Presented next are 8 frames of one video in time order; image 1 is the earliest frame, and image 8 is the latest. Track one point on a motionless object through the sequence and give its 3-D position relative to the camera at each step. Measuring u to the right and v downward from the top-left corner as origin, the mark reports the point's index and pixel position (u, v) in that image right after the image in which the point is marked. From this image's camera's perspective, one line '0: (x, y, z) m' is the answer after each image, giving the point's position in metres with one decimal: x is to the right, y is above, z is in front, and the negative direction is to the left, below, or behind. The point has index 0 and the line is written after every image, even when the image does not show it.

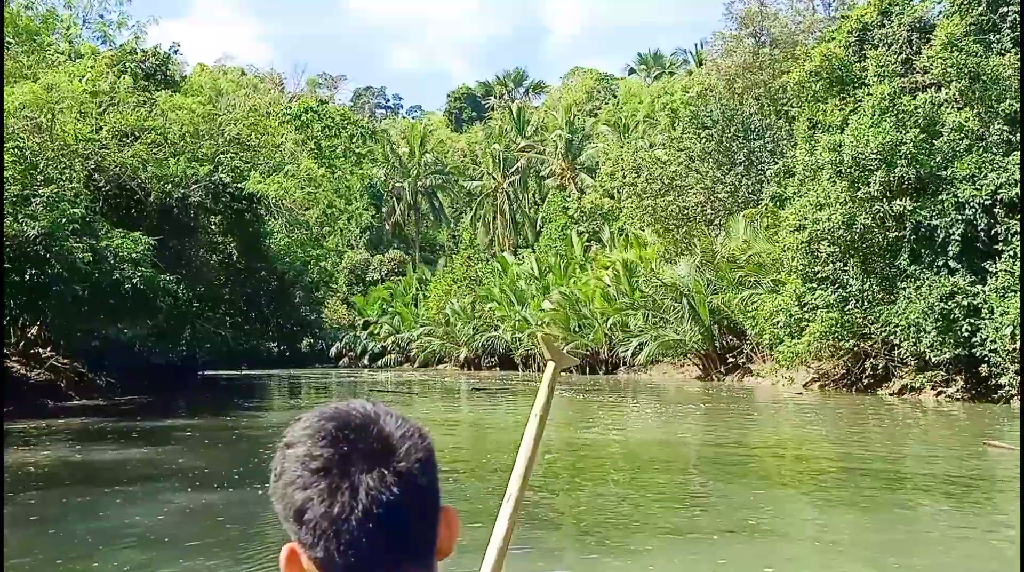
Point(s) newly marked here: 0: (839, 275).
0: (+6.3, +0.2, +16.7) m
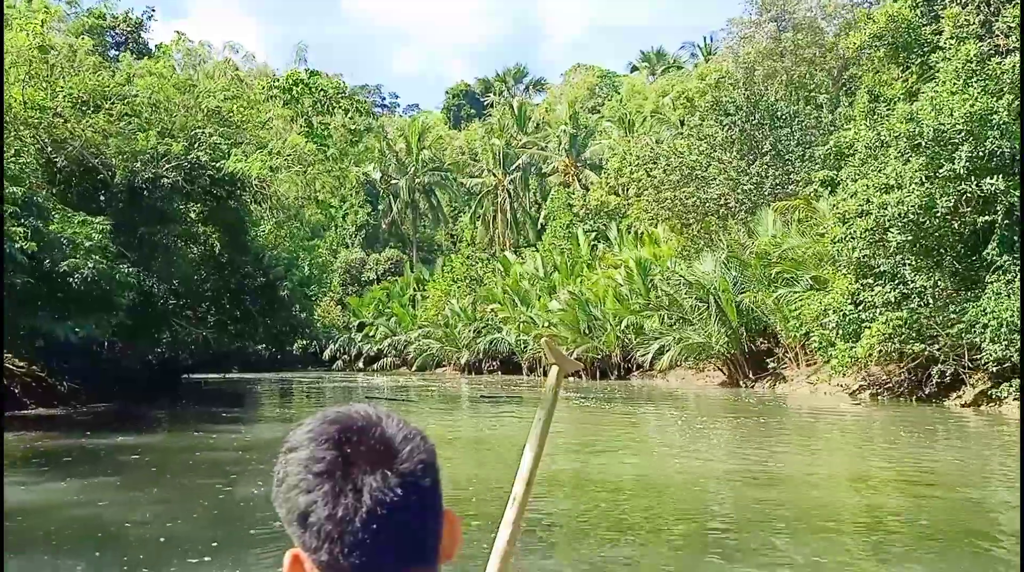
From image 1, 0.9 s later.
0: (+6.6, +0.3, +14.6) m
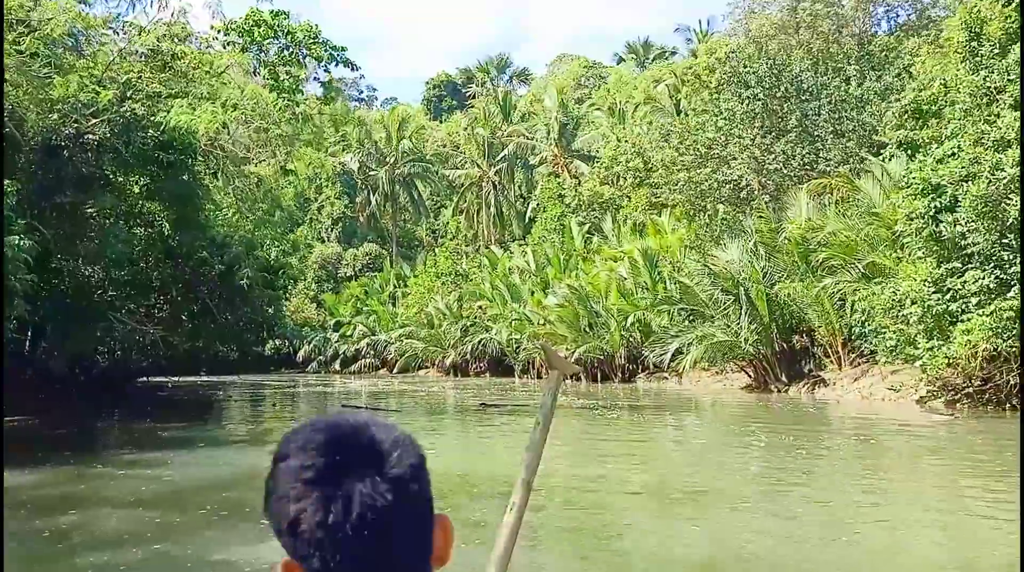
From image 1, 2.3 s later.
0: (+6.8, +0.5, +11.7) m
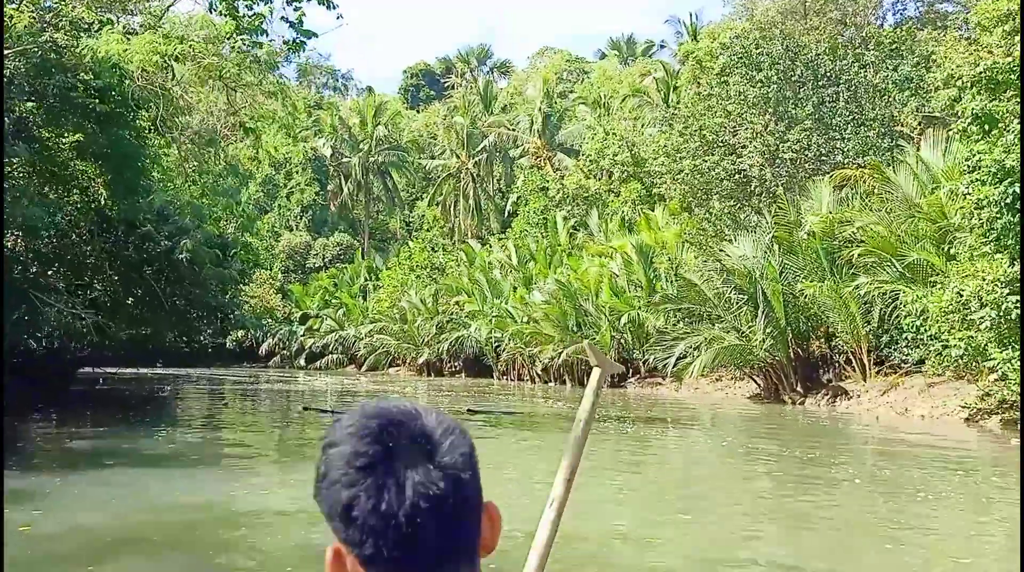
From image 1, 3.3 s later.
0: (+6.9, +0.5, +9.8) m
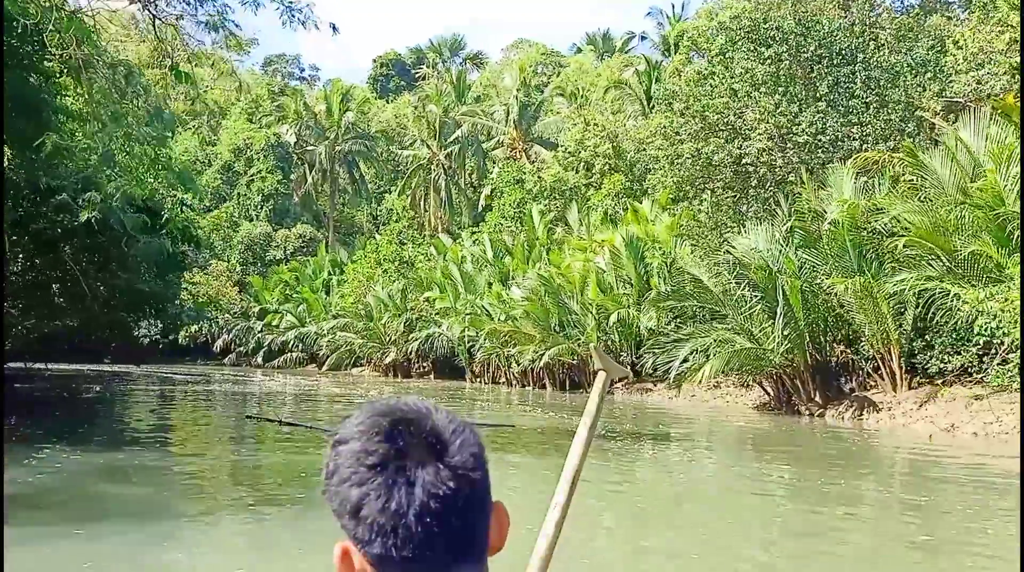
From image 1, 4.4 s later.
0: (+6.9, +0.5, +7.7) m
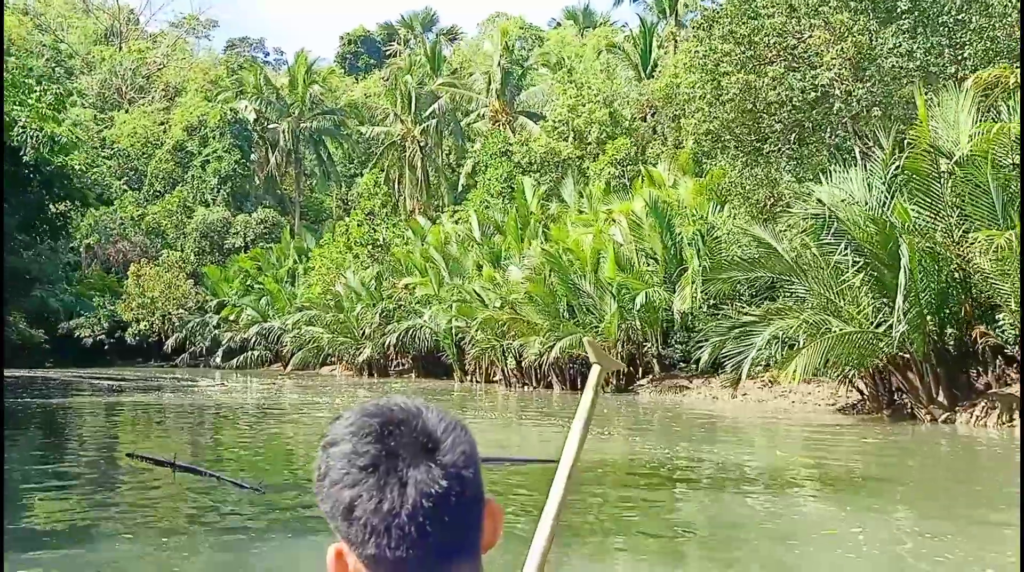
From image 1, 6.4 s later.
0: (+7.4, +1.0, +3.6) m
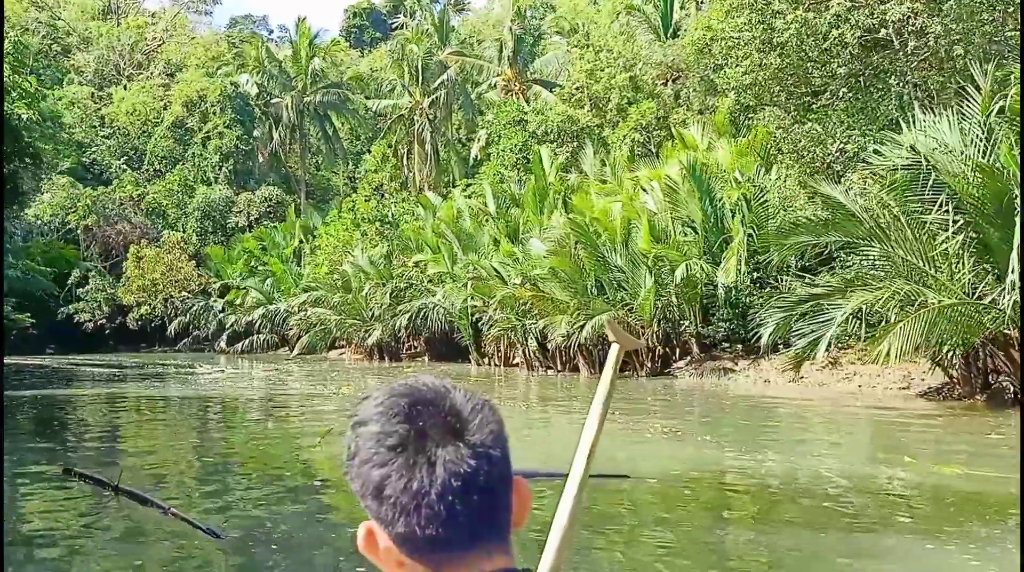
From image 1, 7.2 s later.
0: (+7.6, +1.3, +1.7) m
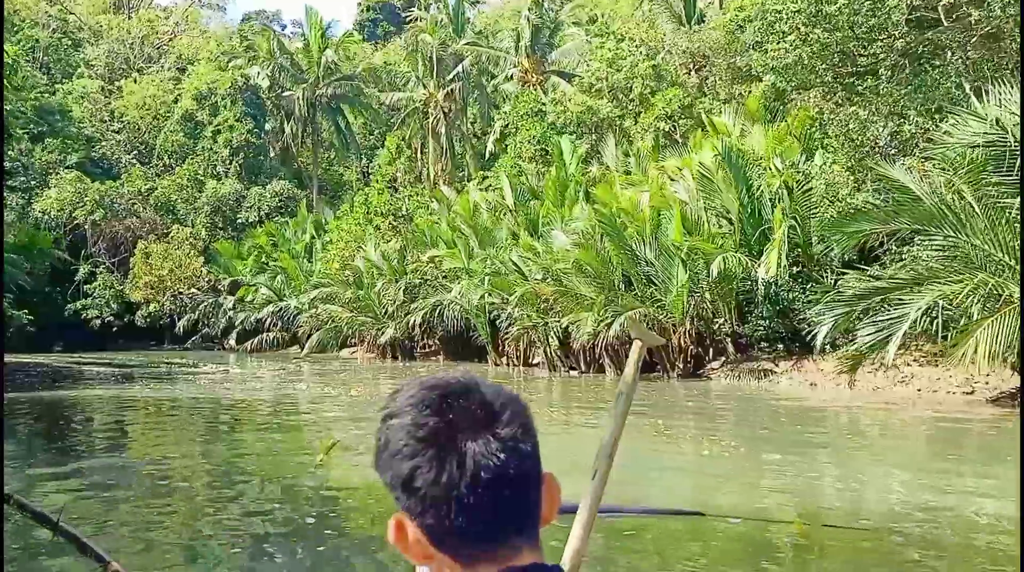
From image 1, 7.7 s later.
0: (+7.8, +1.4, +0.4) m
